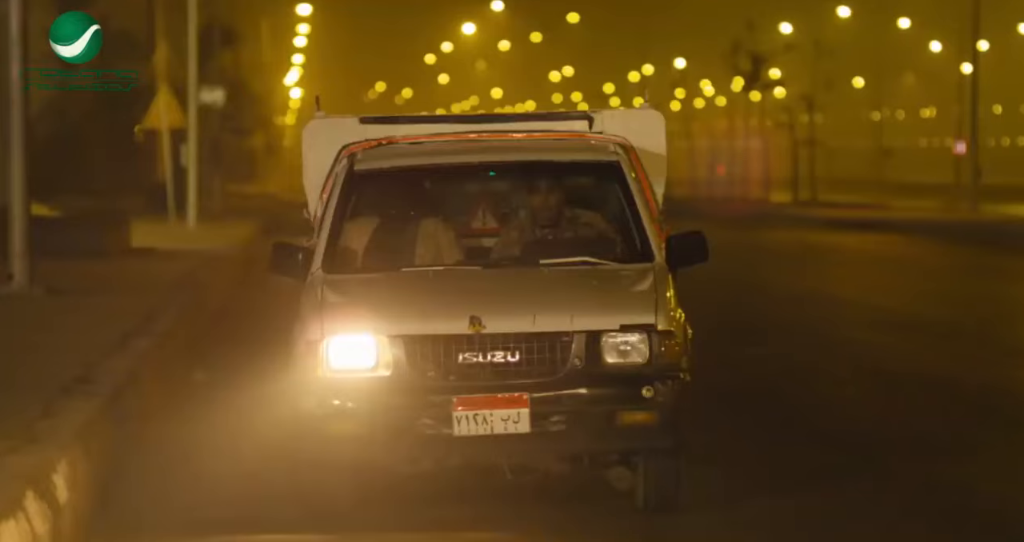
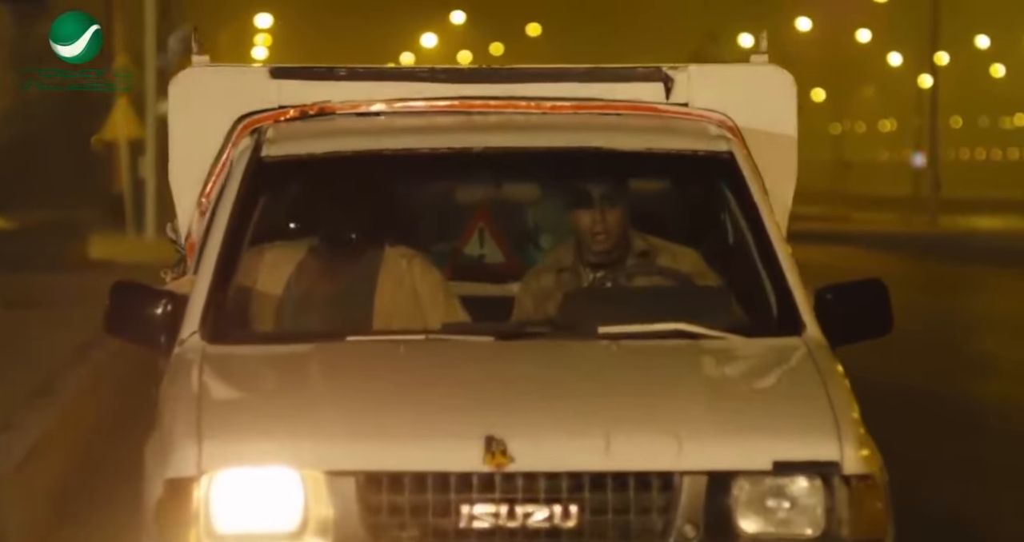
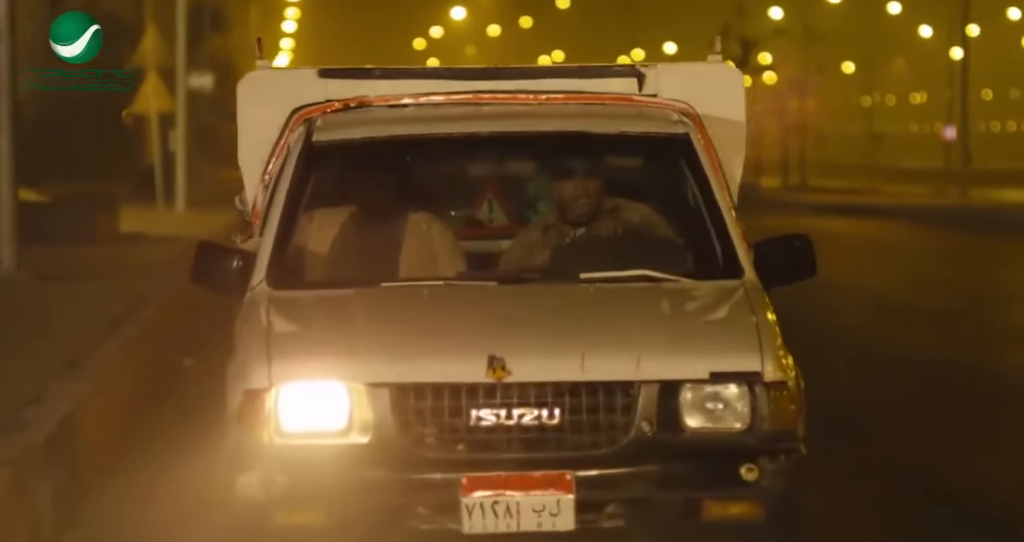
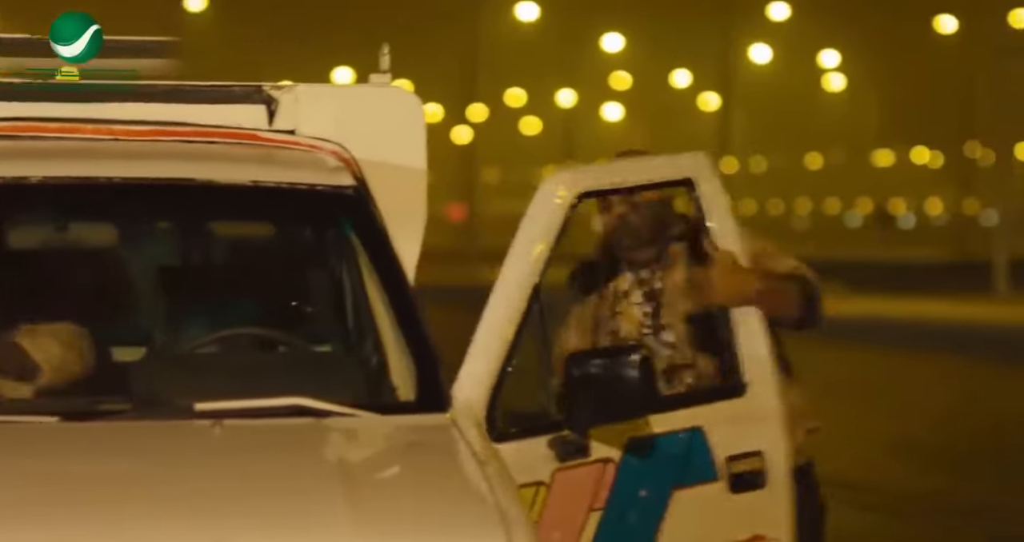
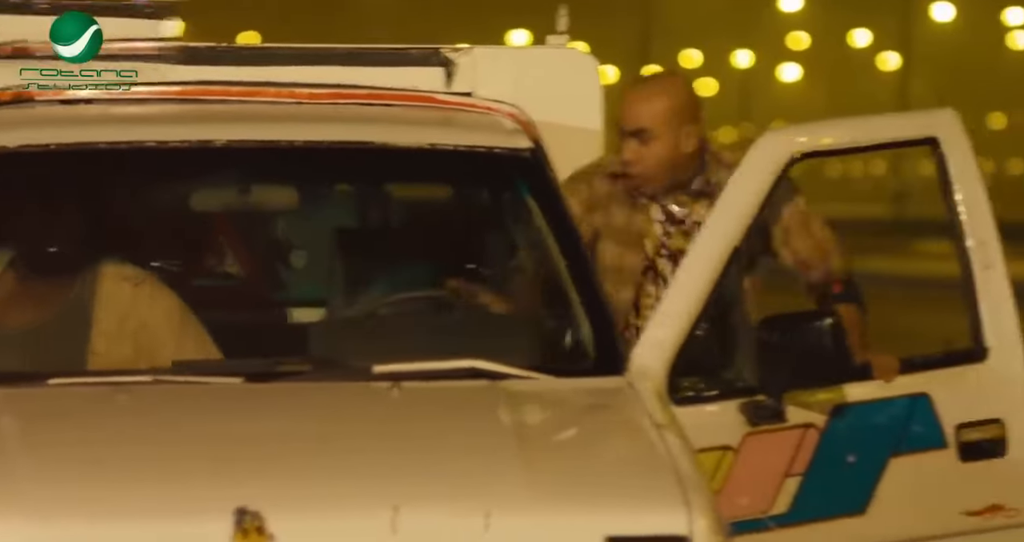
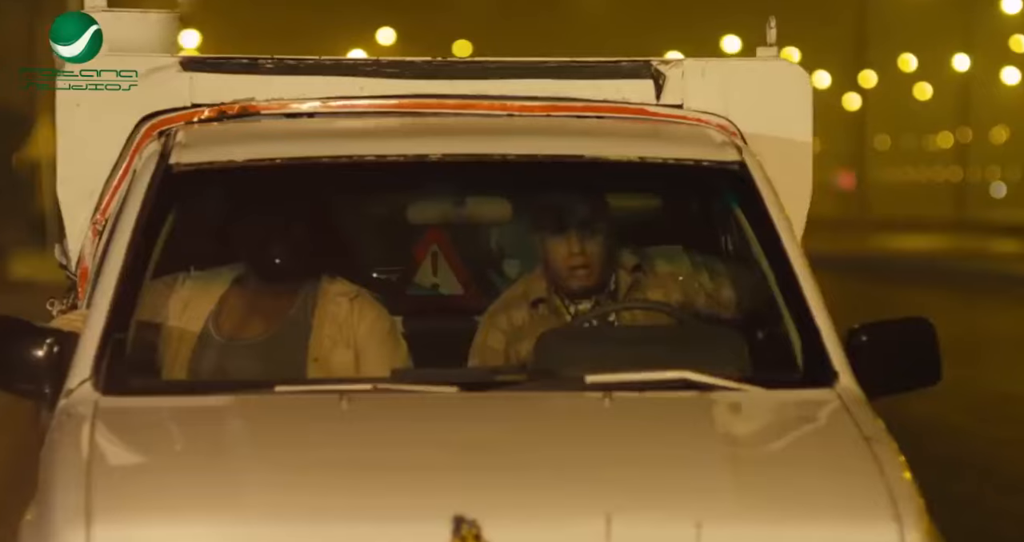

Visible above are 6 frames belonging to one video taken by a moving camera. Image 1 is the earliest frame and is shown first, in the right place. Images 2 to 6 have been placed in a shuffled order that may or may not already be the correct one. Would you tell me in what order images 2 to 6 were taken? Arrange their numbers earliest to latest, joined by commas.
3, 2, 6, 5, 4
